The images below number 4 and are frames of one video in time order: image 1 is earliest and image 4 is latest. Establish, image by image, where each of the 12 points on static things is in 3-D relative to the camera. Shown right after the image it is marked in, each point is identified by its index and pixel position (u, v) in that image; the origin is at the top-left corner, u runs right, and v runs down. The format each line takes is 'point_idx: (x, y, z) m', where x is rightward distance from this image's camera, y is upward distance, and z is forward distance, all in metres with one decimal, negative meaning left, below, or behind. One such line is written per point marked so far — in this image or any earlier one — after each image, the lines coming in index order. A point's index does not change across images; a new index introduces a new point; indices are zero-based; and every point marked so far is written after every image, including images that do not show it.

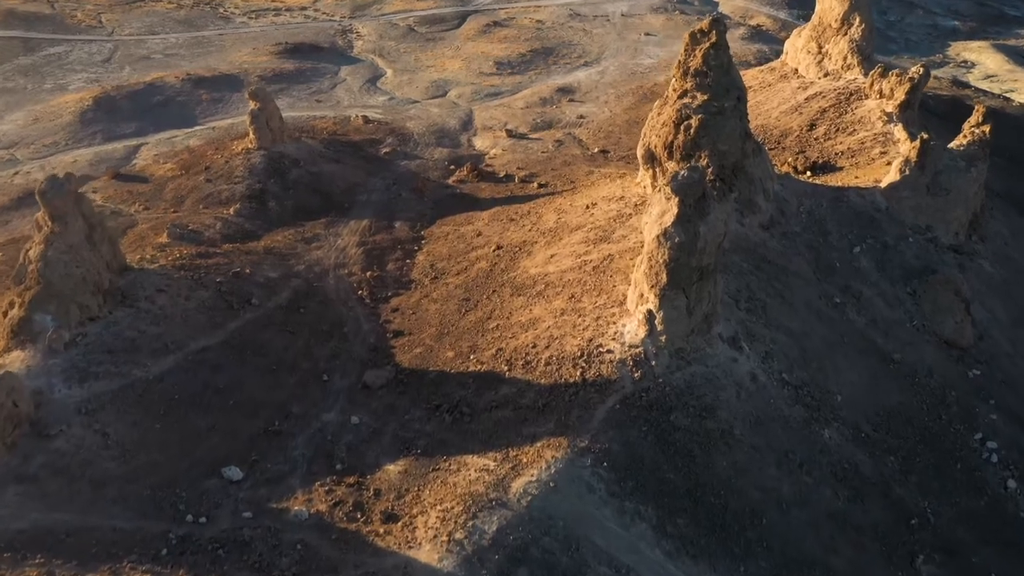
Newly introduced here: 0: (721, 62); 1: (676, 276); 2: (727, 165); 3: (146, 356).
0: (+5.3, +5.6, +20.0) m
1: (+3.3, +0.2, +16.2) m
2: (+5.3, +3.1, +19.7) m
3: (-8.7, -1.7, +18.8) m
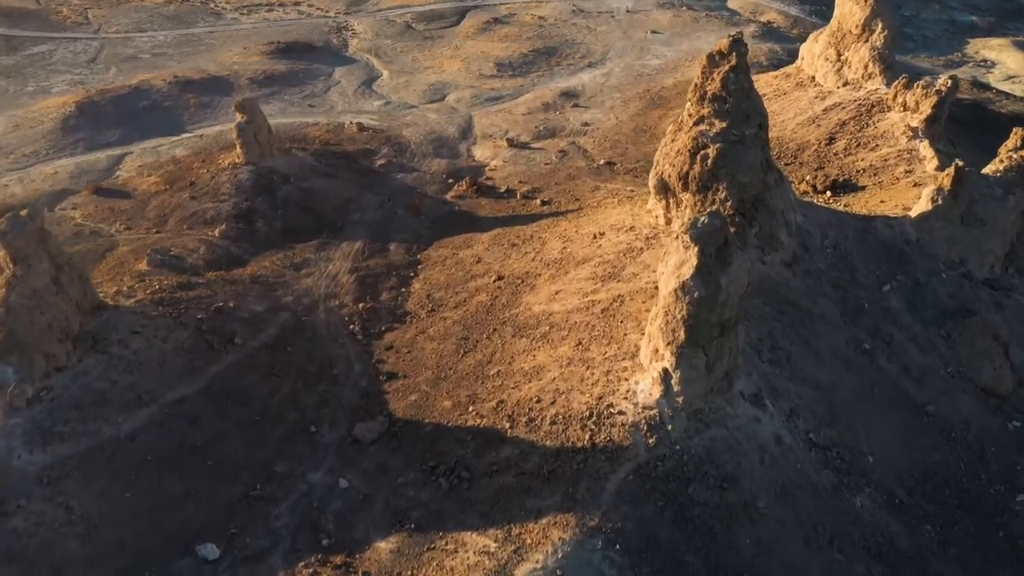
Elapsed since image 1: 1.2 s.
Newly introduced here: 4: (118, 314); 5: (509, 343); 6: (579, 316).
0: (+5.3, +4.6, +18.4) m
1: (+3.4, -0.8, +14.7) m
2: (+5.4, +2.1, +18.1) m
3: (-8.6, -2.7, +17.3) m
4: (-9.8, -0.6, +19.7) m
5: (-0.1, -1.3, +19.4) m
6: (+1.6, -0.7, +18.7) m
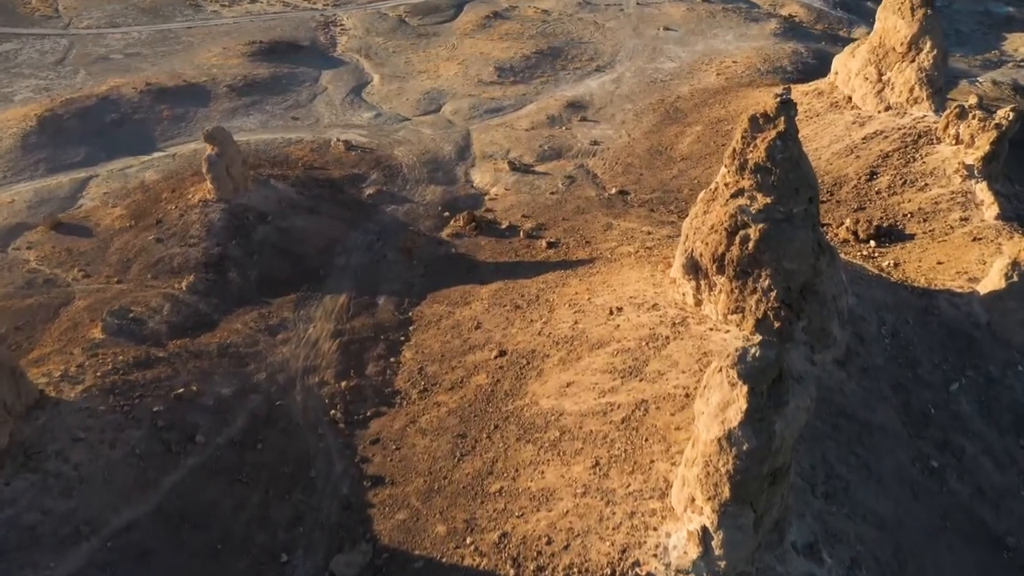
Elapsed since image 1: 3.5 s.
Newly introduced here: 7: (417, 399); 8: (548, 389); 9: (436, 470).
0: (+5.4, +2.6, +15.4) m
1: (+3.5, -3.0, +12.0) m
2: (+5.4, 0.0, +15.2) m
3: (-8.5, -4.8, +14.7) m
4: (-9.7, -2.7, +16.9) m
5: (0.0, -3.4, +16.6) m
6: (+1.6, -2.7, +15.9) m
7: (-2.3, -2.7, +19.3) m
8: (+0.8, -2.2, +17.6) m
9: (-1.6, -3.9, +17.0) m
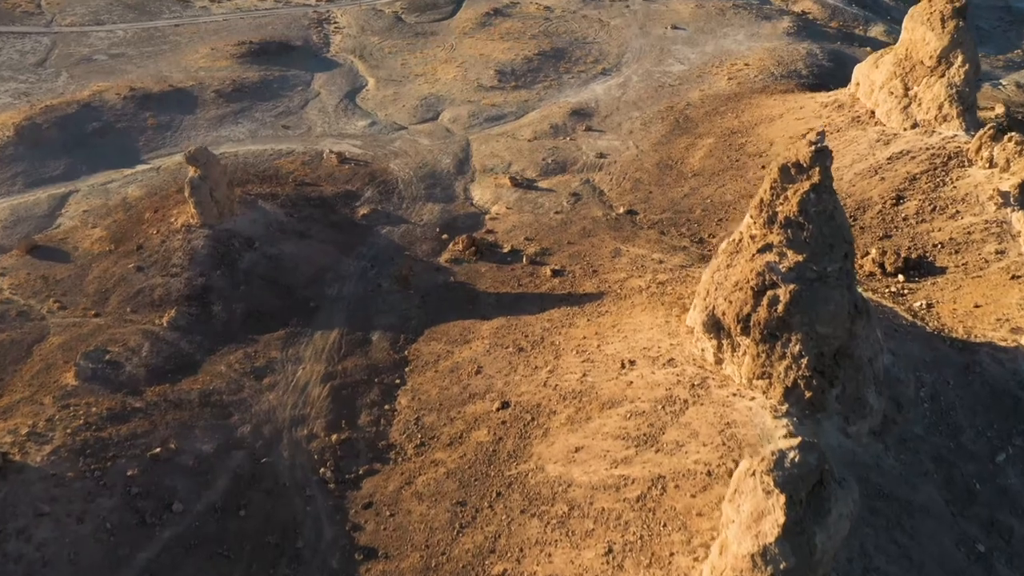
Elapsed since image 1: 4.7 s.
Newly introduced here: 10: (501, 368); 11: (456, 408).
0: (+5.4, +1.4, +13.9) m
1: (+3.5, -4.3, +10.6) m
2: (+5.5, -1.2, +13.8) m
3: (-8.4, -6.0, +13.4) m
4: (-9.6, -3.8, +15.5) m
5: (+0.1, -4.5, +15.3) m
6: (+1.7, -3.9, +14.6) m
7: (-2.2, -3.8, +17.9) m
8: (+0.9, -3.3, +16.2) m
9: (-1.6, -5.0, +15.6) m
10: (-0.2, -2.0, +19.5) m
11: (-1.3, -2.8, +18.7) m
